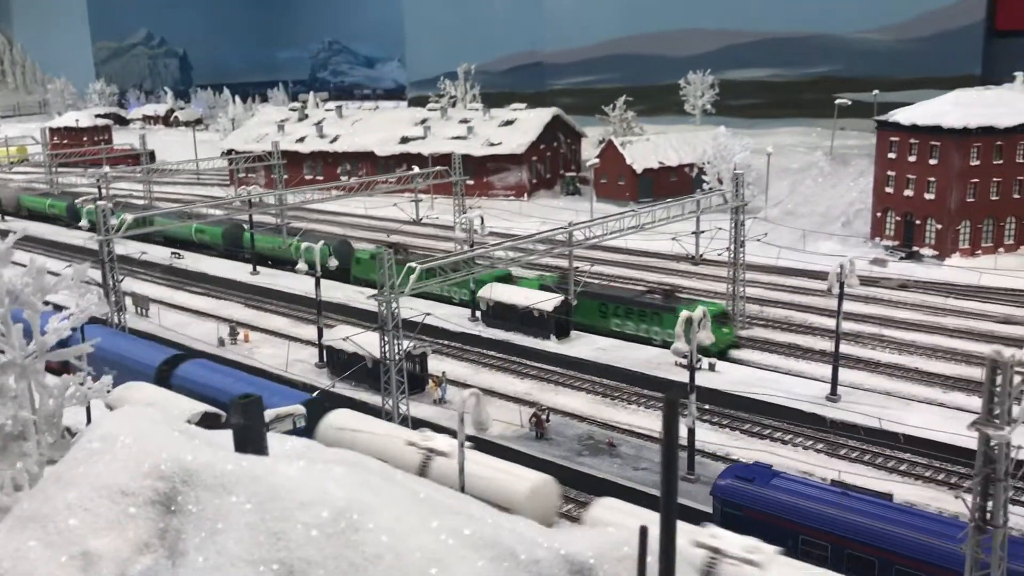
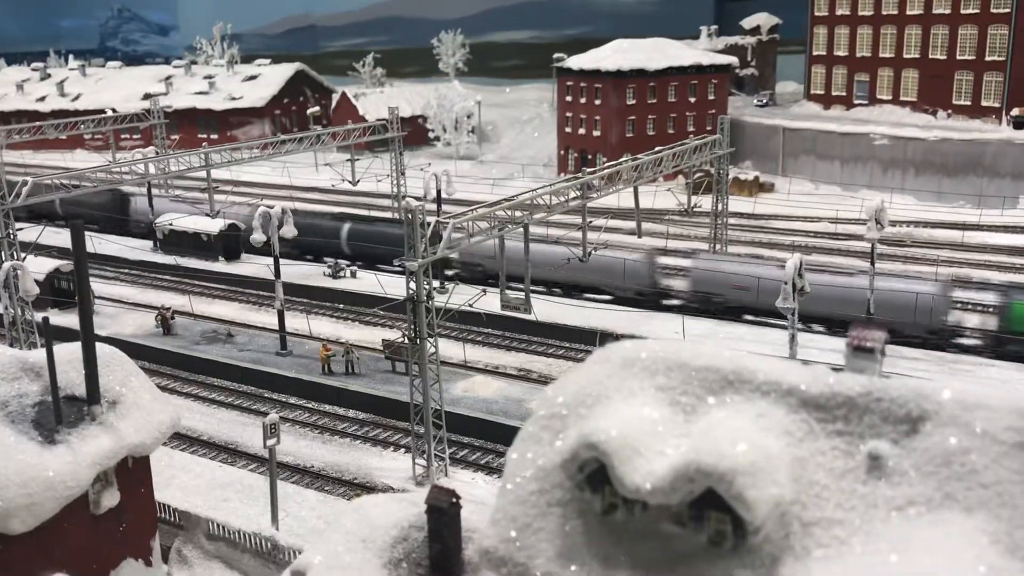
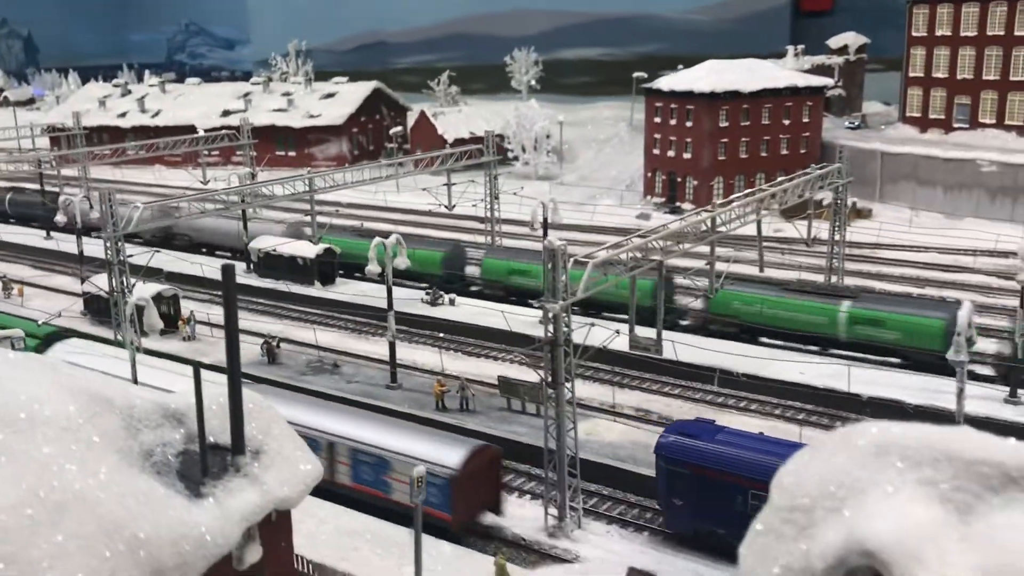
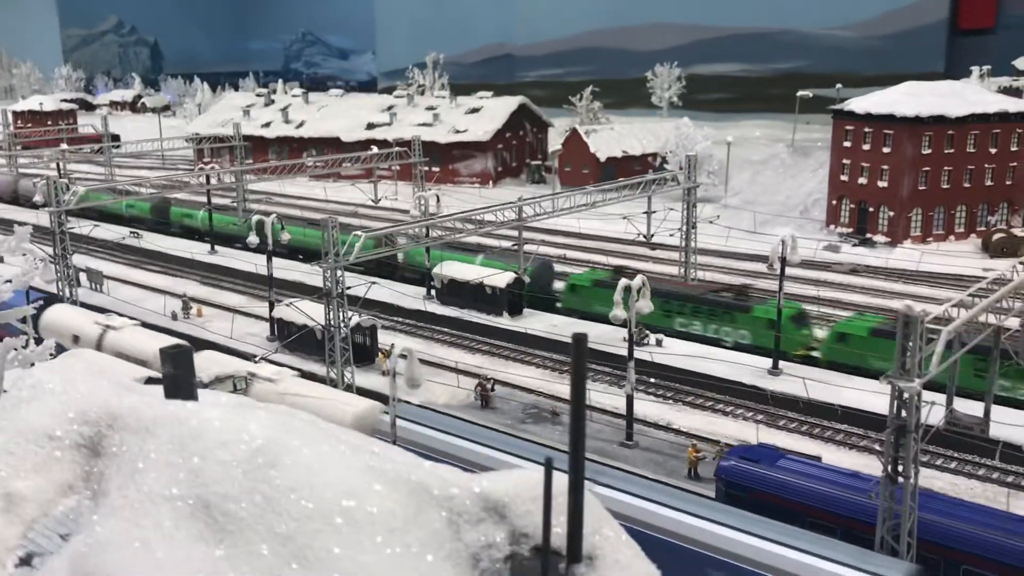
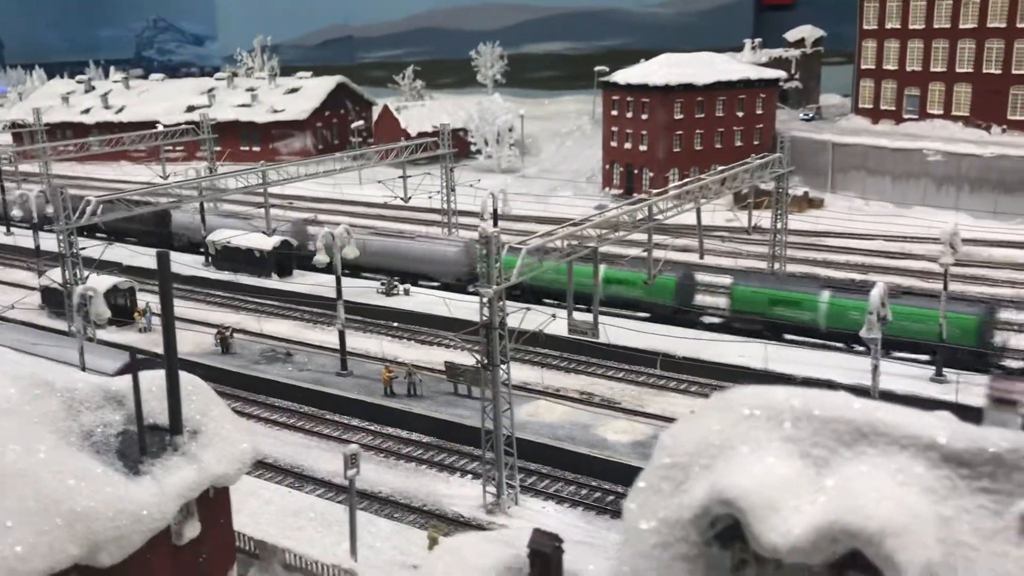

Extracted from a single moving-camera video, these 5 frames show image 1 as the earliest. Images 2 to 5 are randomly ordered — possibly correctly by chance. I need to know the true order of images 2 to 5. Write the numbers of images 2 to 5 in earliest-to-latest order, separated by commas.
4, 3, 5, 2
